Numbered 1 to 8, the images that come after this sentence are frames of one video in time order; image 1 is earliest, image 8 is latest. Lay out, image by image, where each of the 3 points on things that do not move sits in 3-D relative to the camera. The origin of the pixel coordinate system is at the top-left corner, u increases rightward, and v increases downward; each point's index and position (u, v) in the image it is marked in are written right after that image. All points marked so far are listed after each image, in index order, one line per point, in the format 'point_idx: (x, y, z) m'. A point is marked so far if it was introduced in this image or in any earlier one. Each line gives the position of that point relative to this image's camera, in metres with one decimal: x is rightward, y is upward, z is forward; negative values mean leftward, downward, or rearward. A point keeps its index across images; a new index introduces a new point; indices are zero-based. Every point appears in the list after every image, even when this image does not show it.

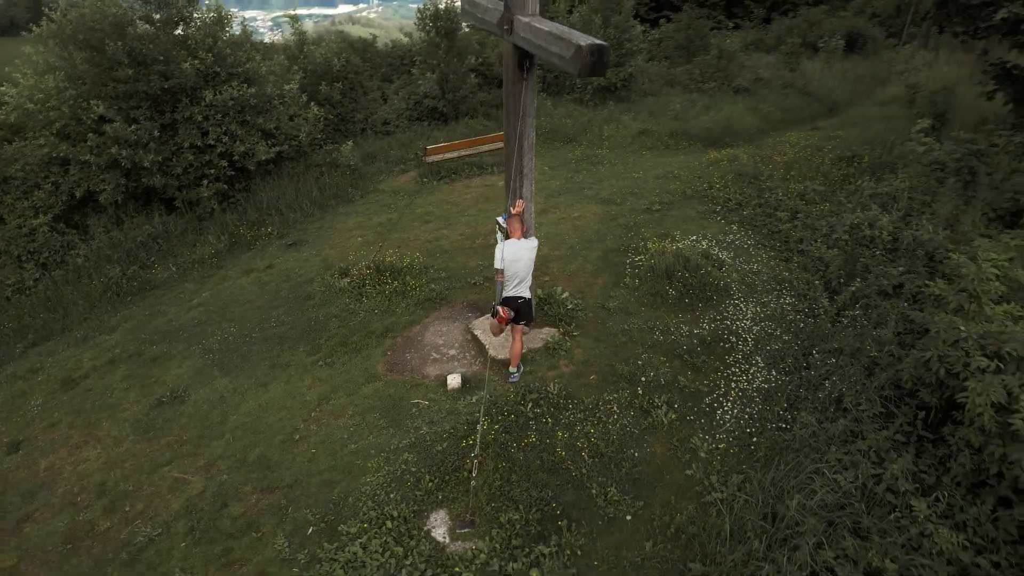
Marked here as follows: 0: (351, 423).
0: (-1.1, -0.9, +4.5) m
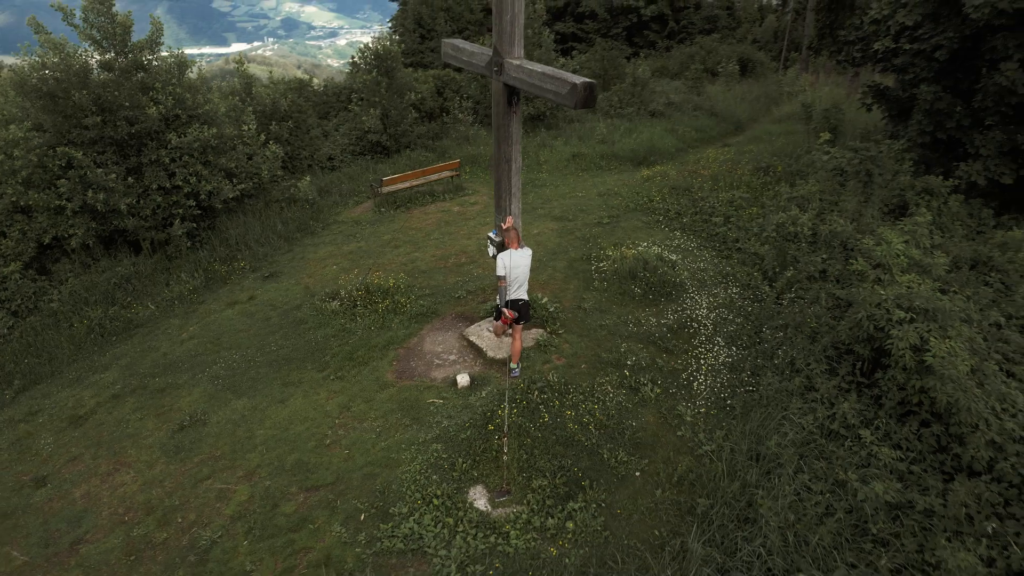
0: (-1.0, -1.0, +5.0) m
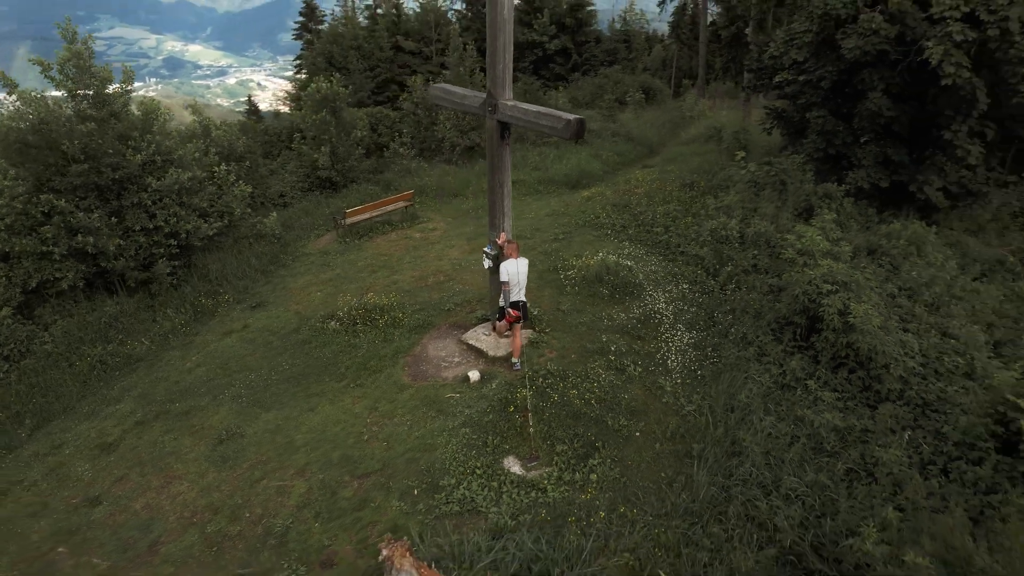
0: (-0.9, -1.1, +5.7) m
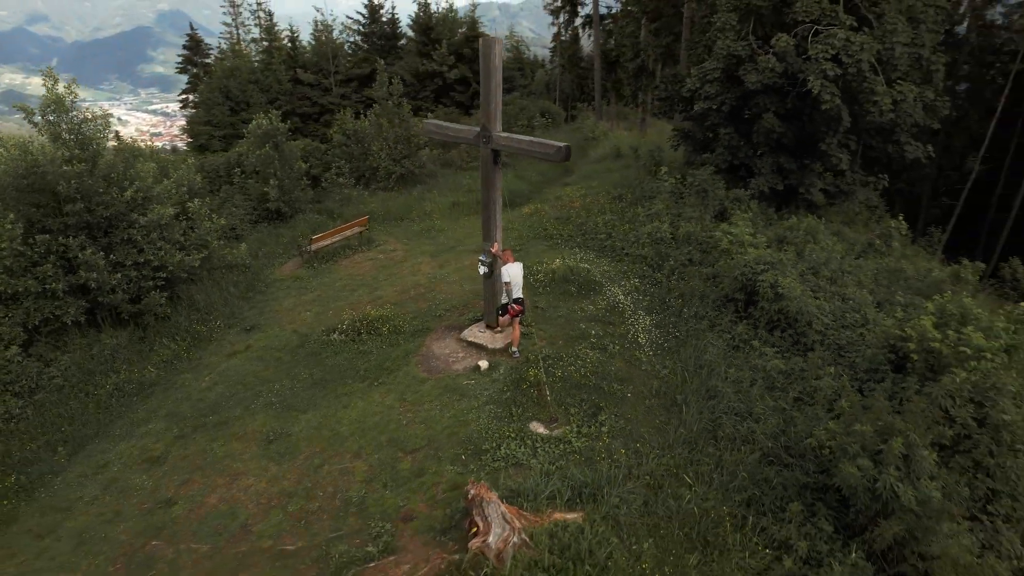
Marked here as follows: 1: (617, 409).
0: (-0.8, -1.2, +6.6) m
1: (+1.0, -1.2, +6.3) m
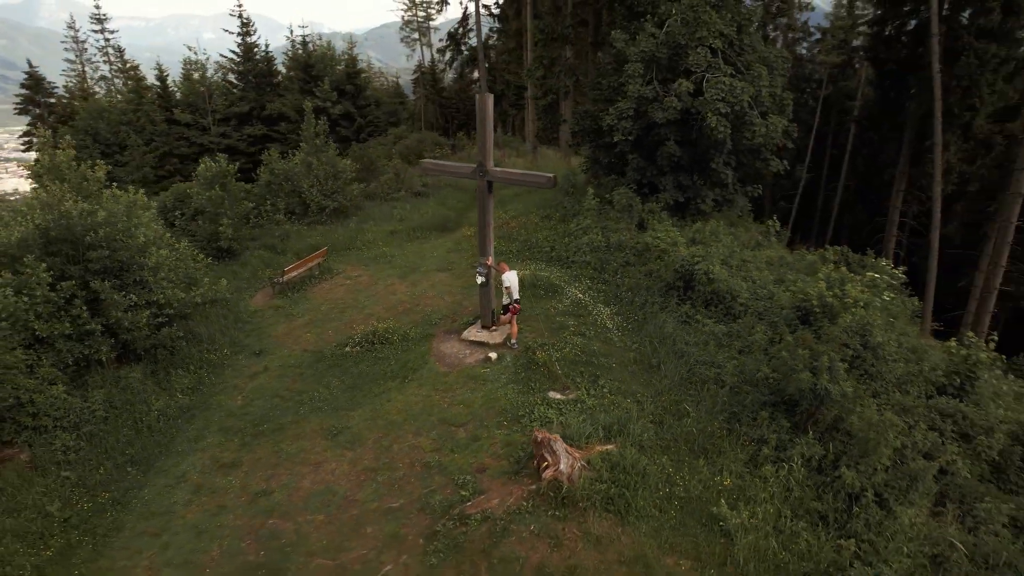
0: (-0.6, -1.3, +8.1) m
1: (+1.2, -1.1, +8.1) m
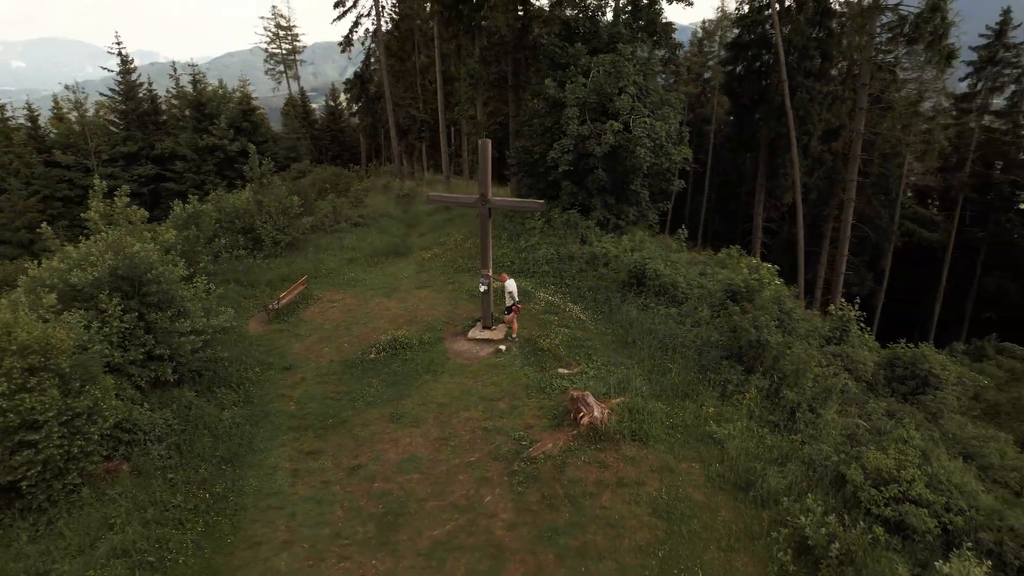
0: (-0.3, -1.4, +10.1) m
1: (+1.4, -1.0, +10.5) m
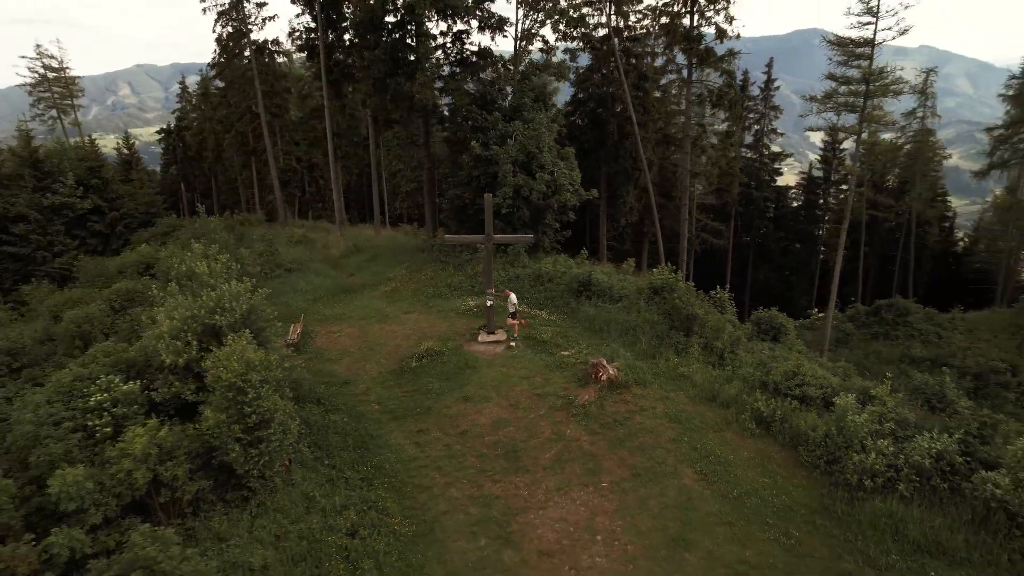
0: (+0.1, -1.6, +13.9) m
1: (+1.6, -1.2, +14.8) m
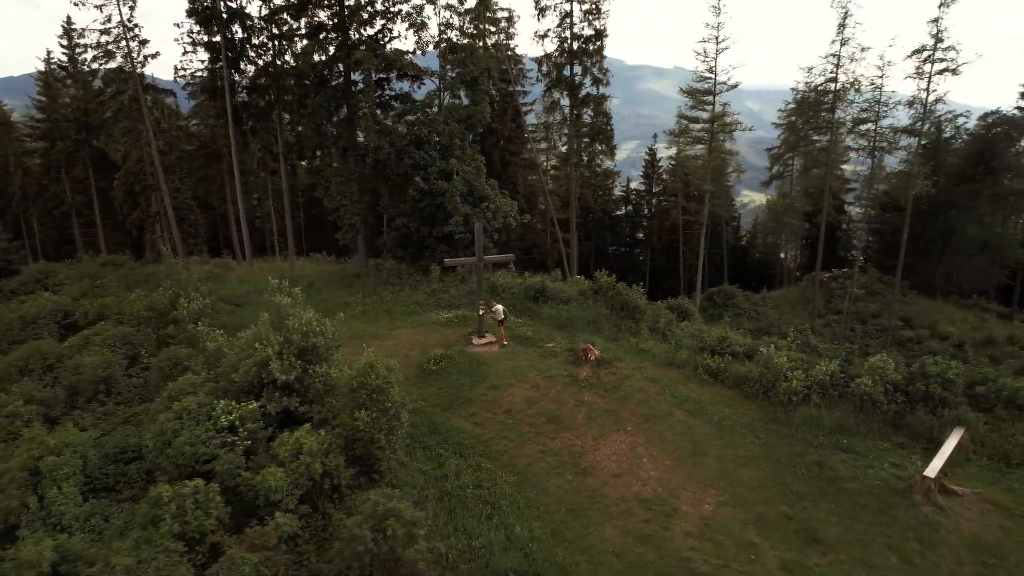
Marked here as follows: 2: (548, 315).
0: (+0.1, -1.9, +17.3) m
1: (+1.2, -1.3, +18.7) m
2: (+1.1, -0.9, +19.5) m
